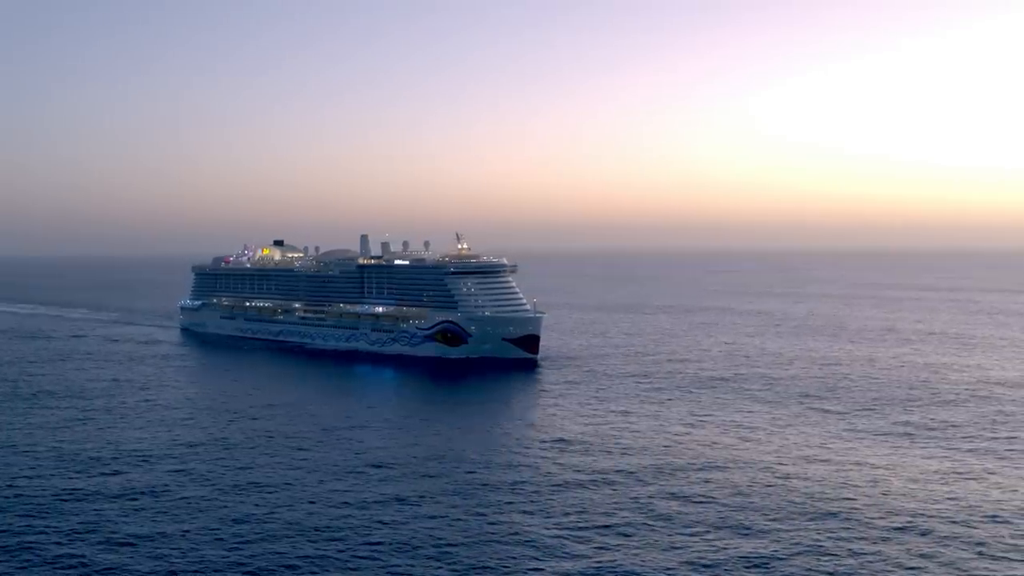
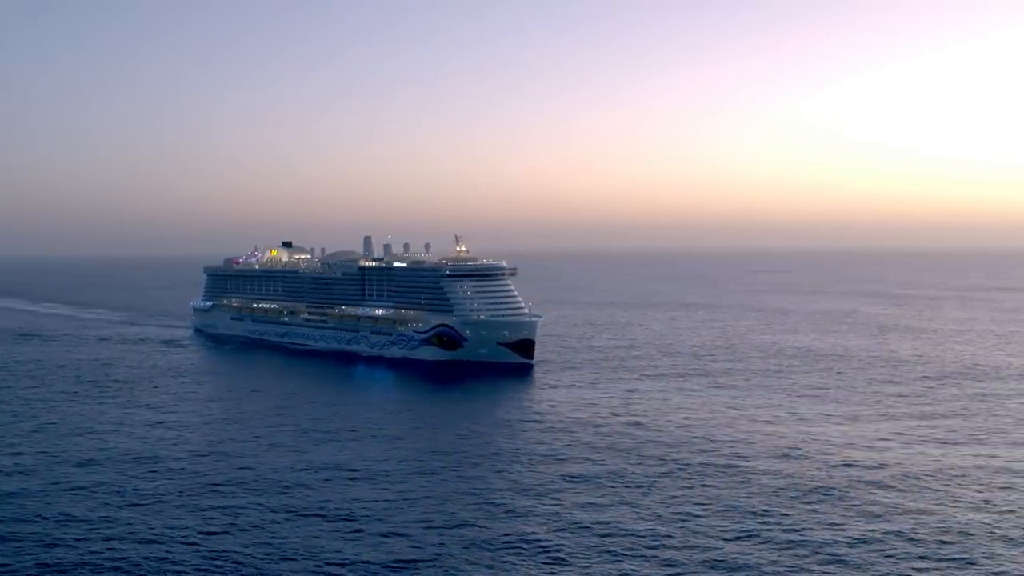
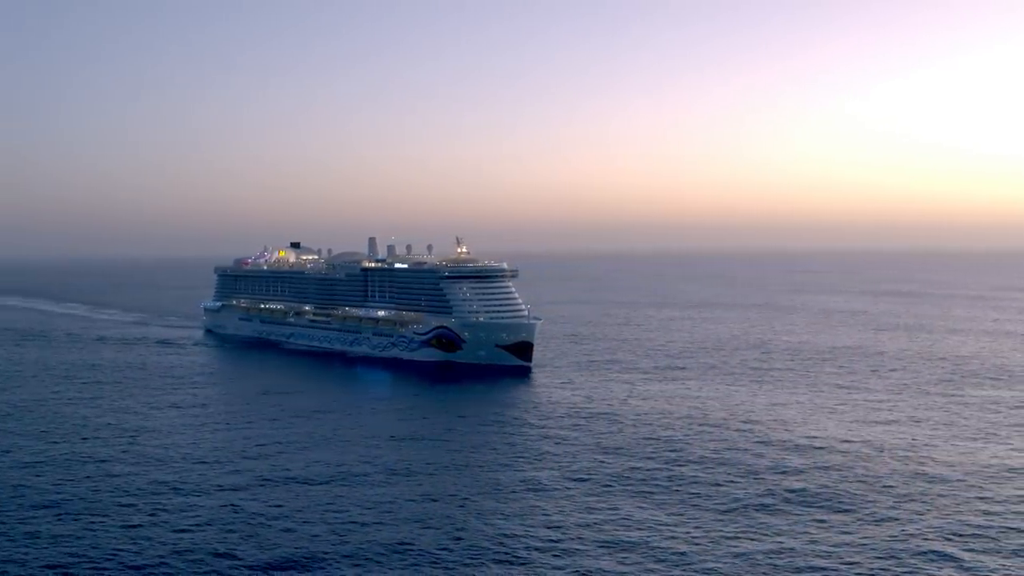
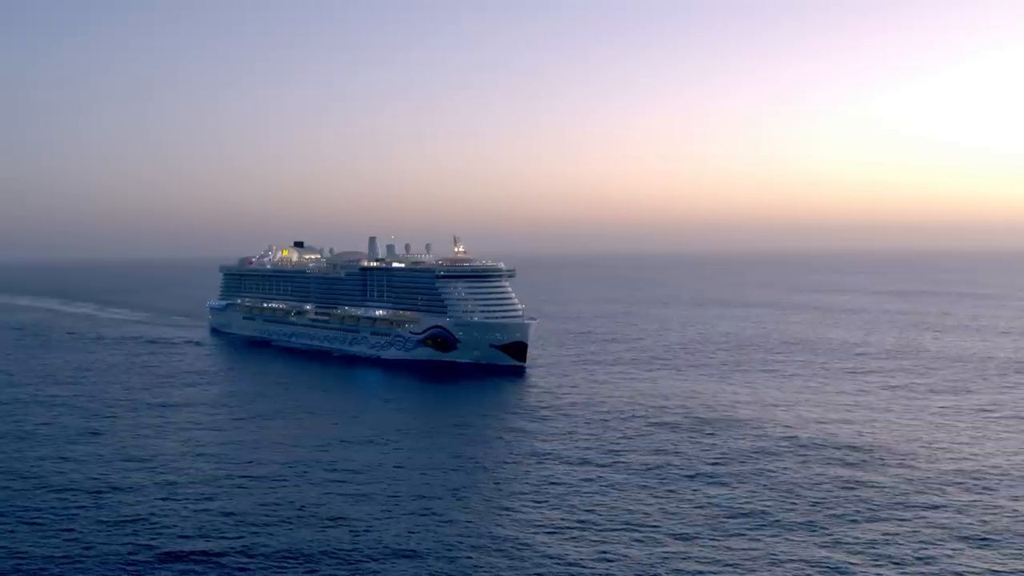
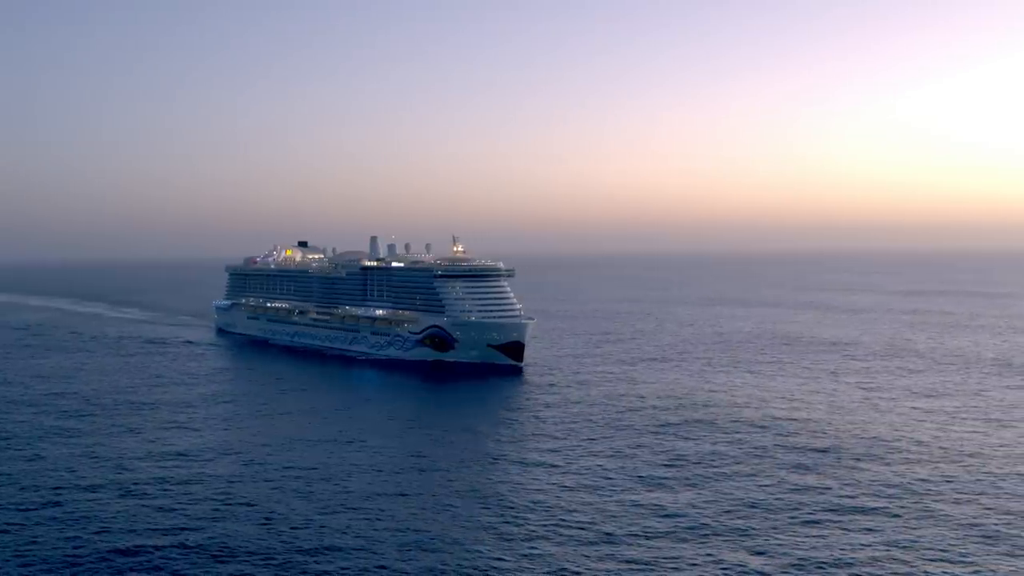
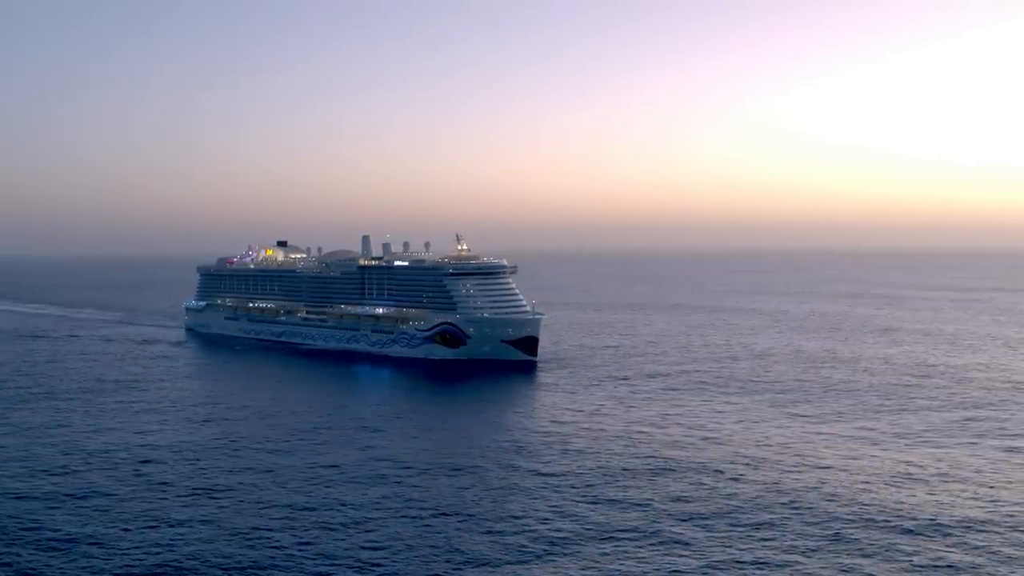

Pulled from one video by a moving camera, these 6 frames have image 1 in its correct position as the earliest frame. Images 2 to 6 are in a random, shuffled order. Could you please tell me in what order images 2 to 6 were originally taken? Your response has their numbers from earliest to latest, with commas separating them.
6, 2, 3, 4, 5
